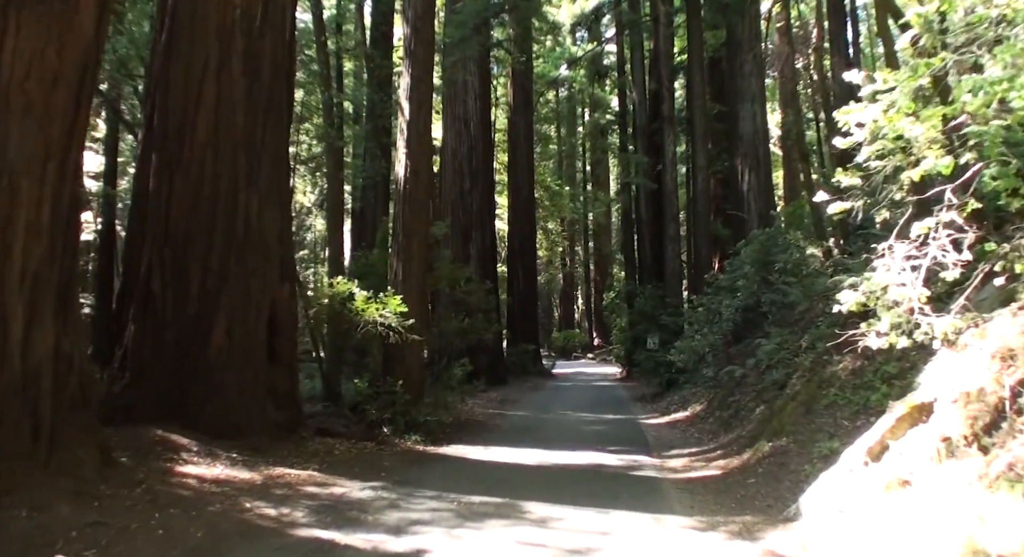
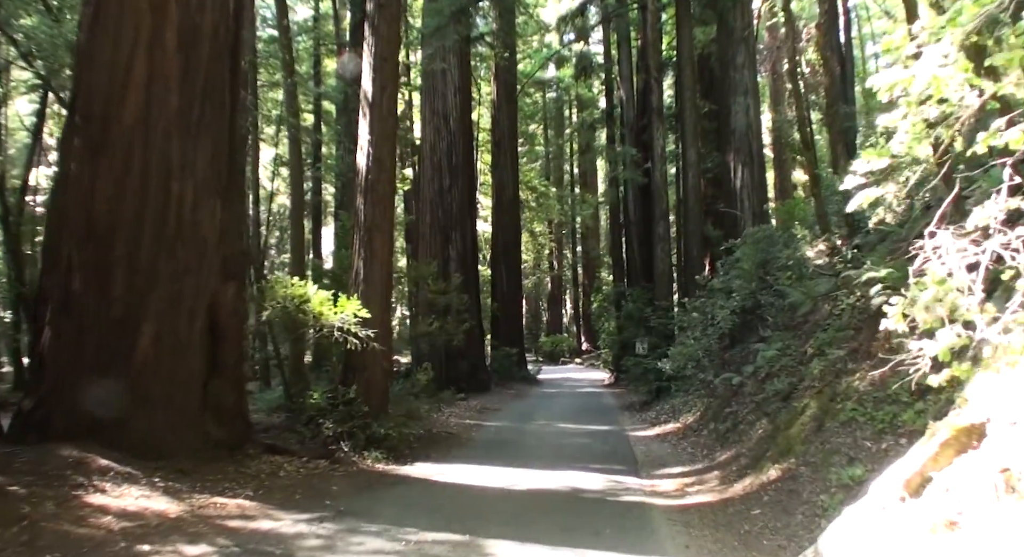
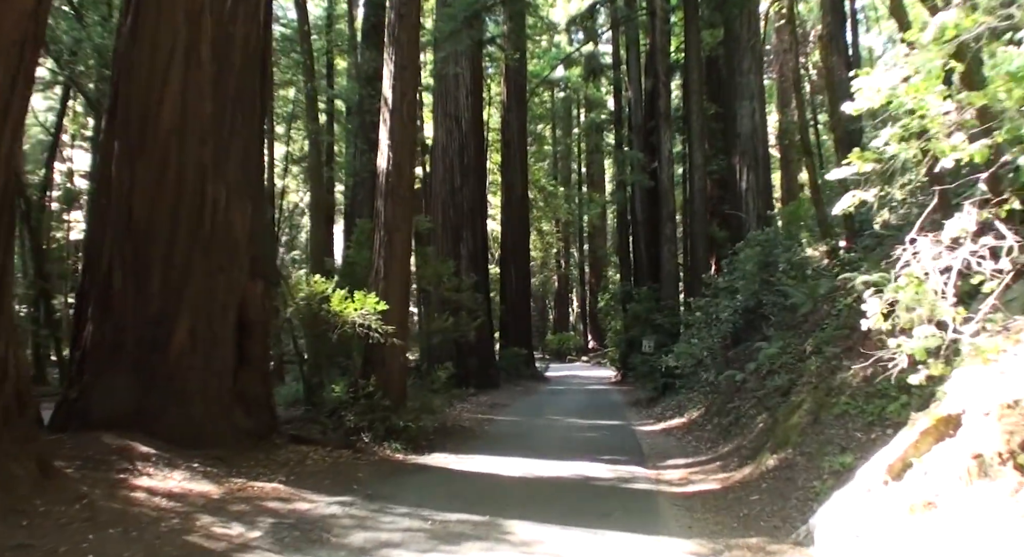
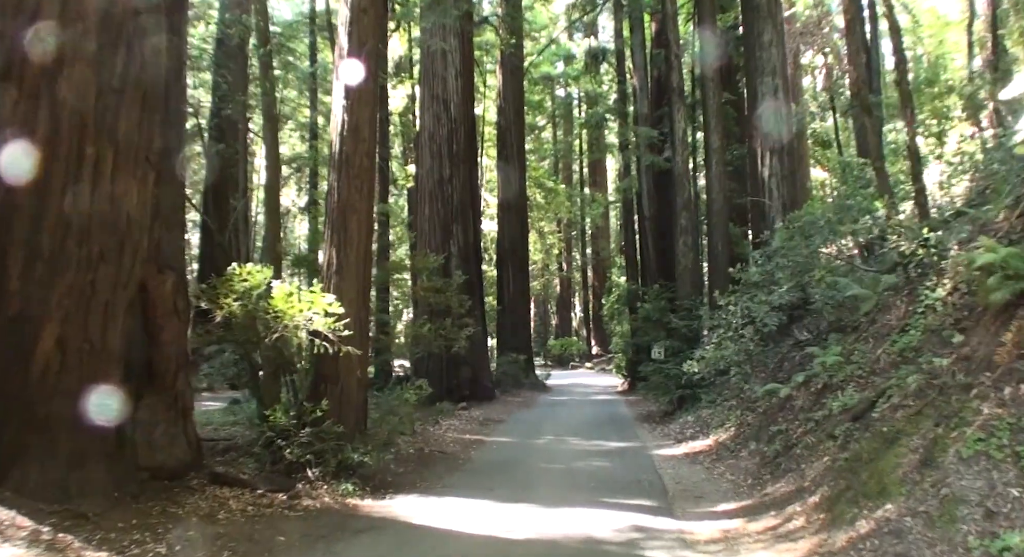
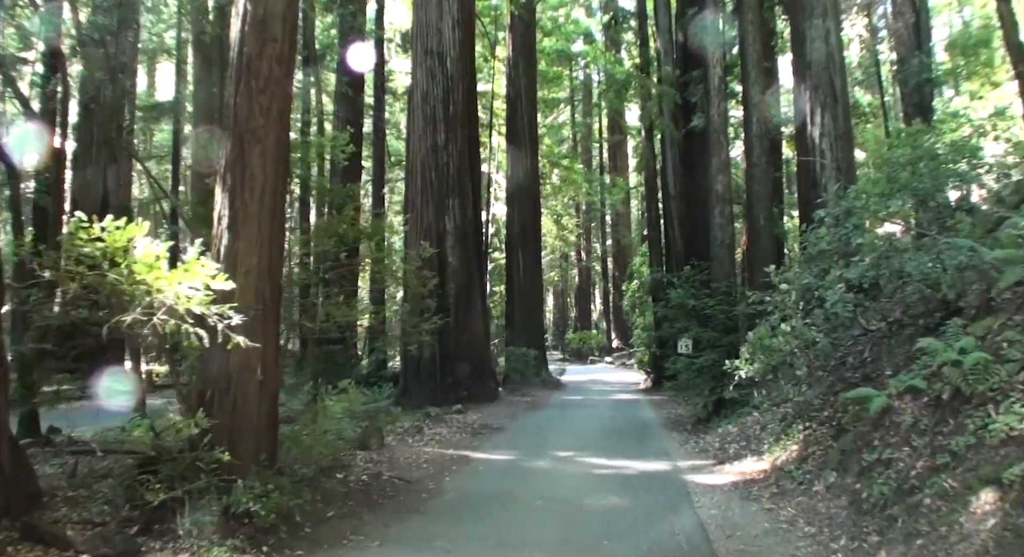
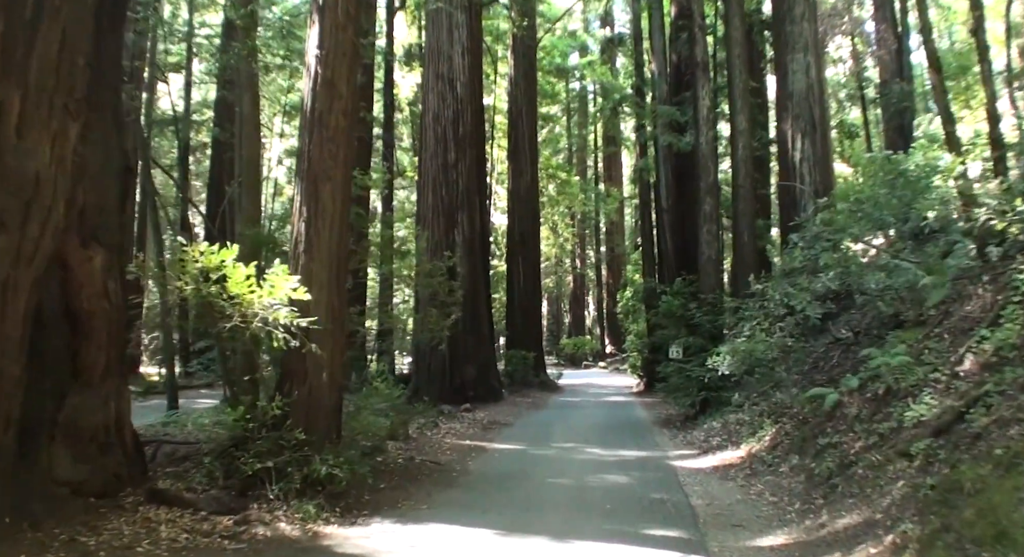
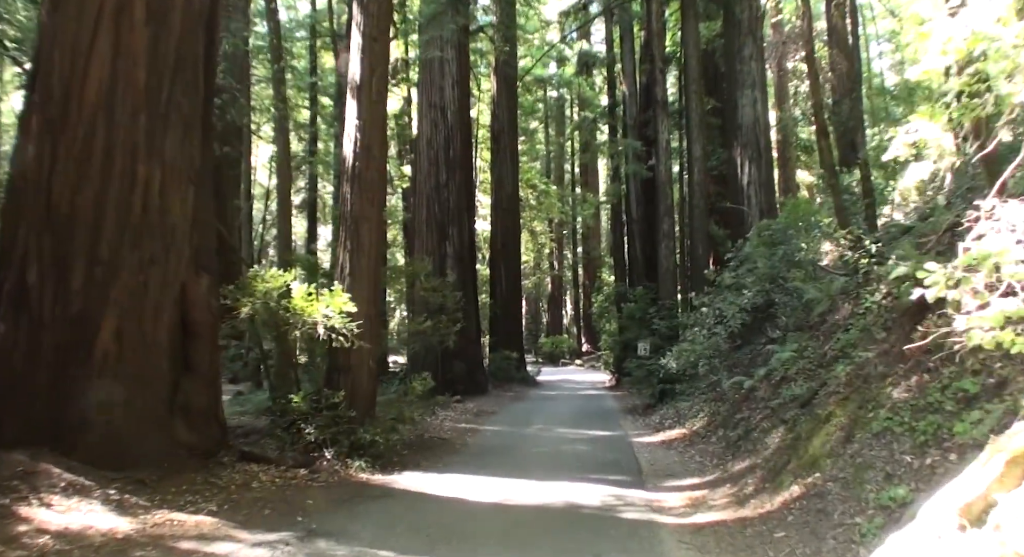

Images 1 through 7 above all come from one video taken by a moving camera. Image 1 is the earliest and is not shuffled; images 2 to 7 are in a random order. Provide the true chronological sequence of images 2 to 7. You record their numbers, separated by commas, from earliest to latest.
3, 2, 7, 4, 6, 5
